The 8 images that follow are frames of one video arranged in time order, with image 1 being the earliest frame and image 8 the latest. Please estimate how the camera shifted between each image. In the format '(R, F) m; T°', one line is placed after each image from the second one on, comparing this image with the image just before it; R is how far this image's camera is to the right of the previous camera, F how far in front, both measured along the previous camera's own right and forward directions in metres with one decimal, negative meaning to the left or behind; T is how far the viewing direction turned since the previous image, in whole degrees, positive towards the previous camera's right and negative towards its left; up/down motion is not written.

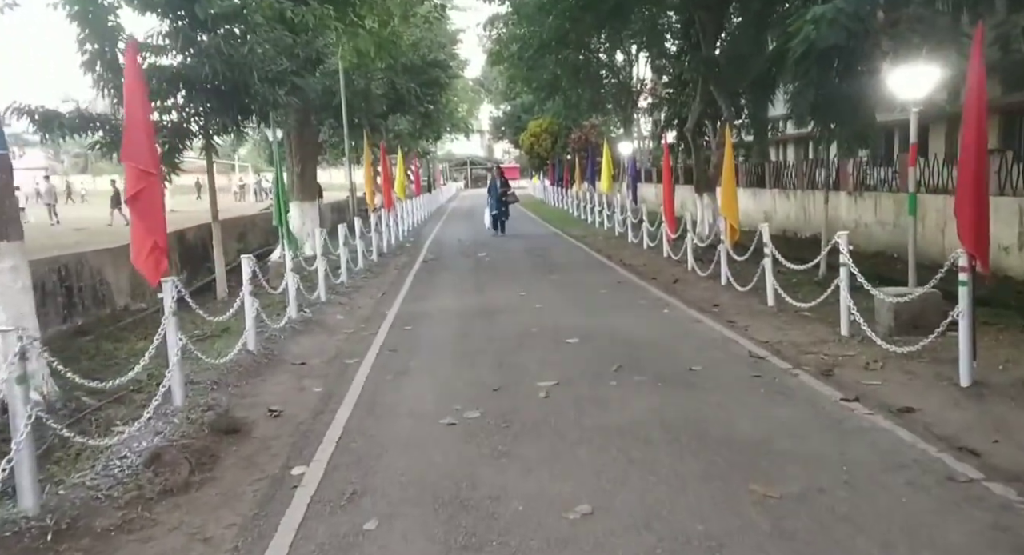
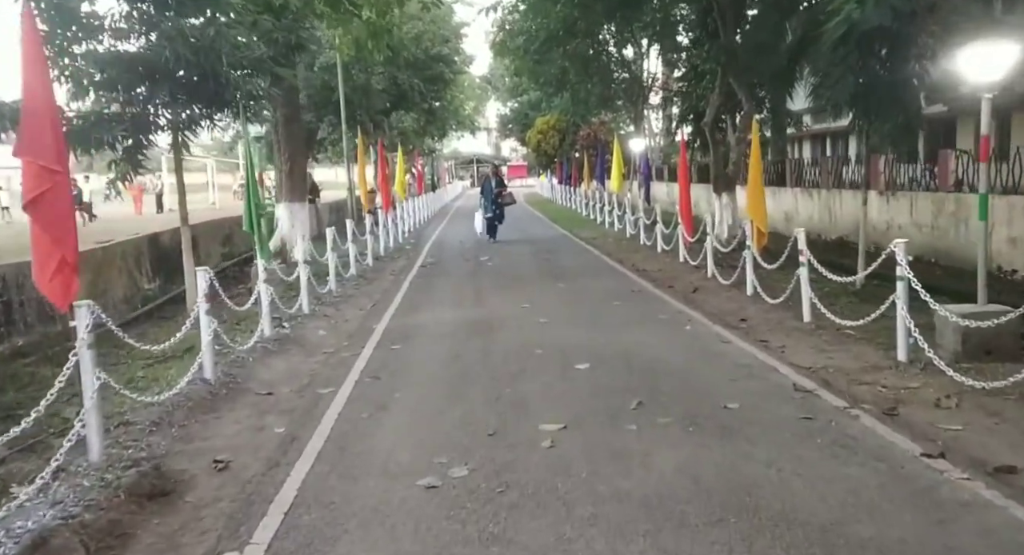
(+0.1, +1.4) m; 0°
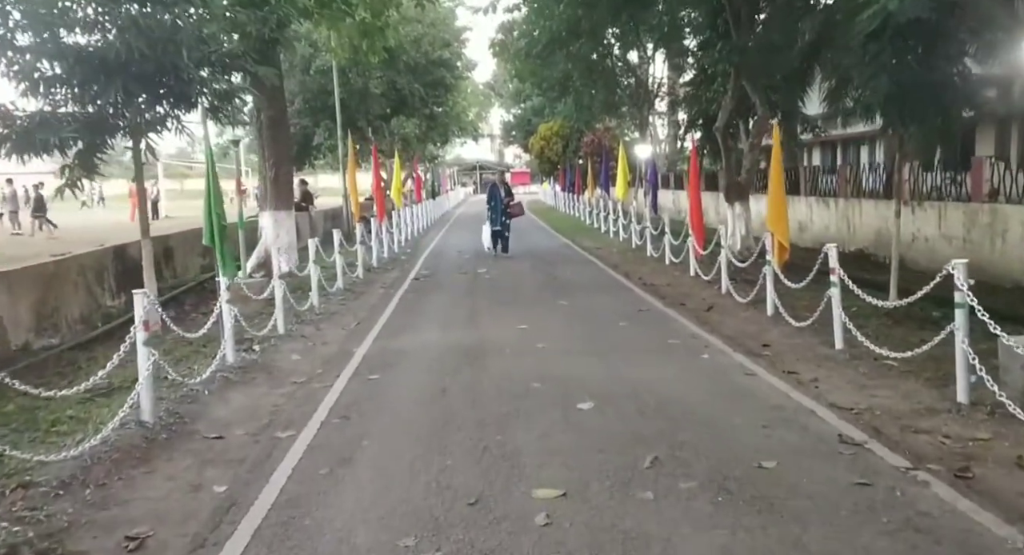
(+0.1, +1.2) m; 0°
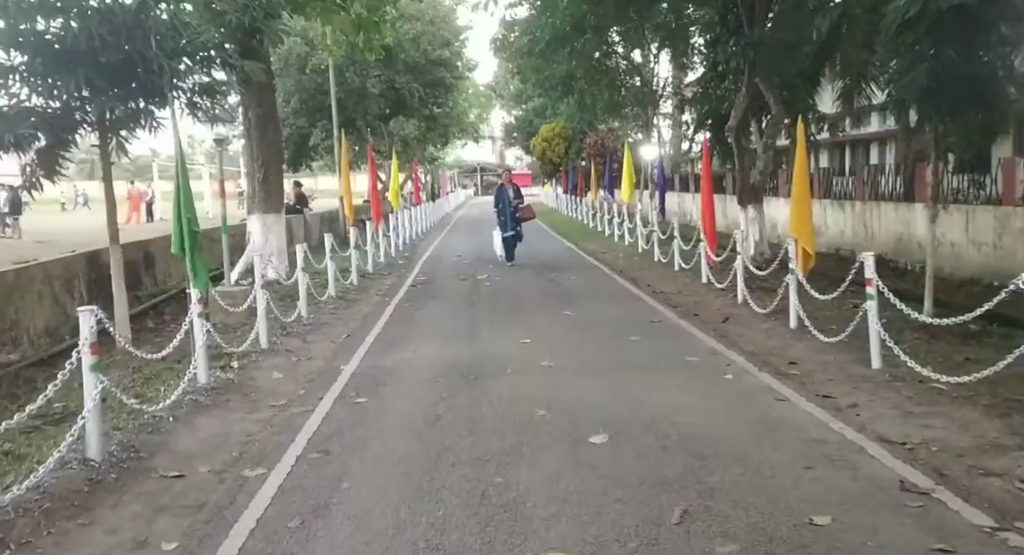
(0.0, +0.9) m; 0°
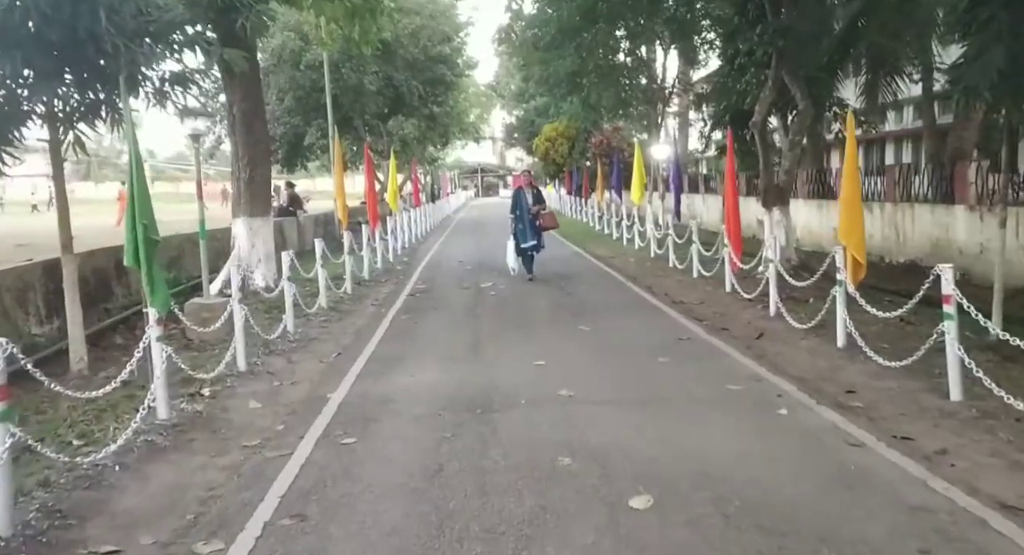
(-0.1, +1.3) m; 0°
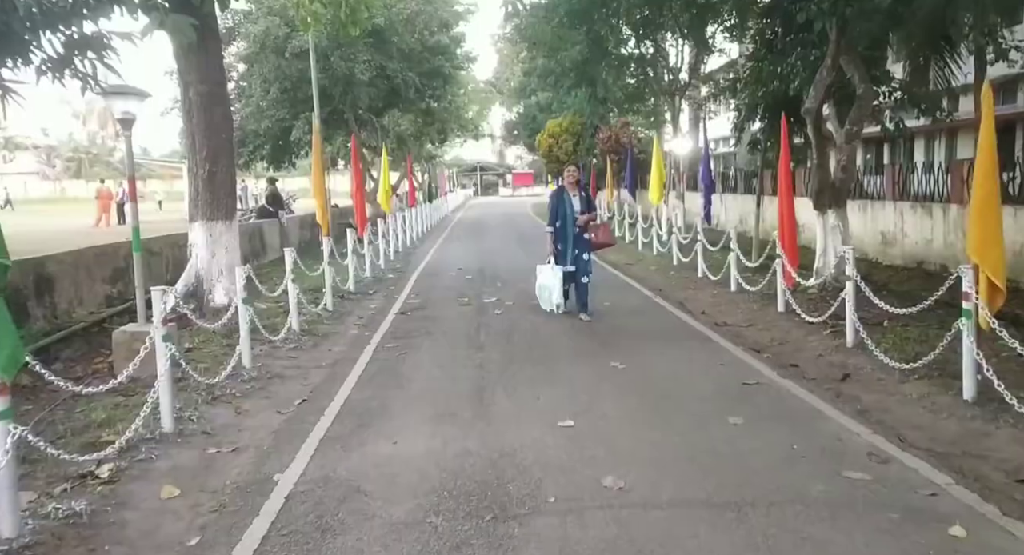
(-0.2, +2.4) m; 0°
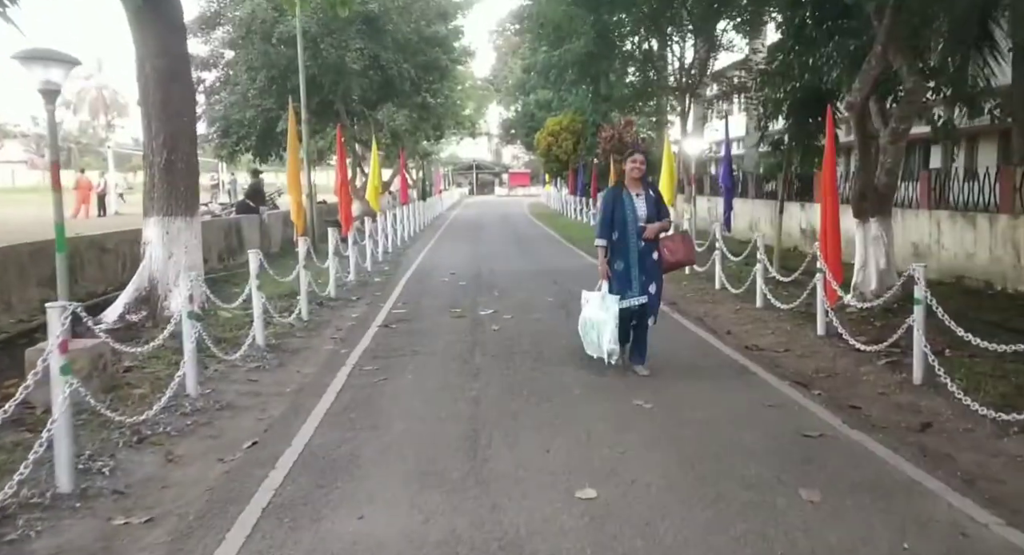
(-0.1, +1.7) m; 0°
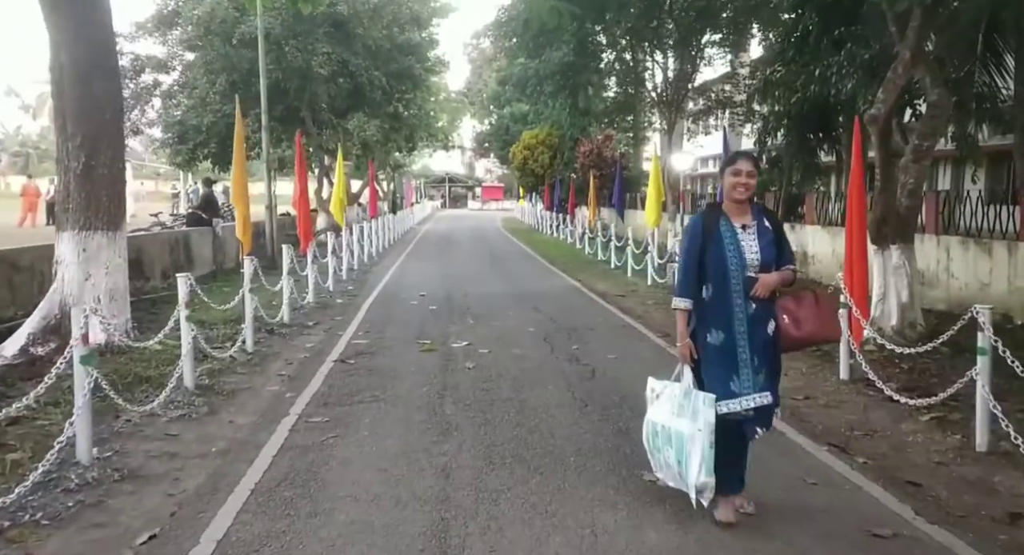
(-0.1, +1.5) m; +2°
